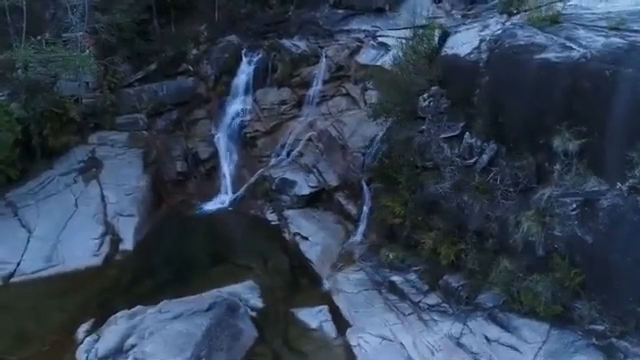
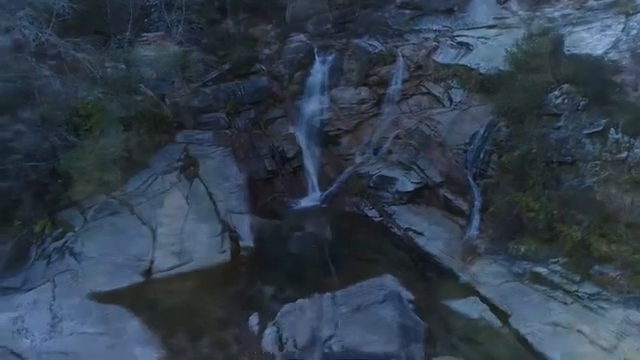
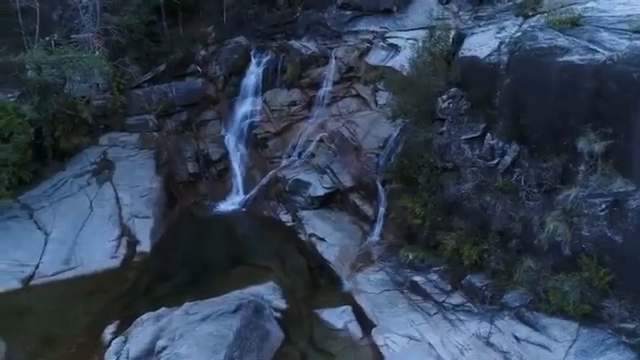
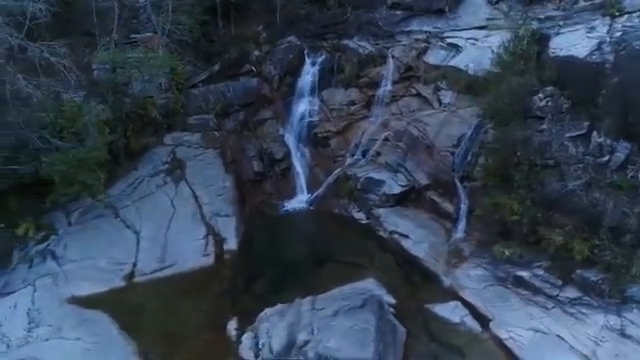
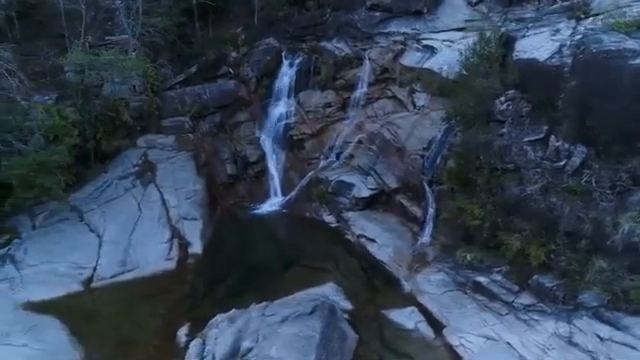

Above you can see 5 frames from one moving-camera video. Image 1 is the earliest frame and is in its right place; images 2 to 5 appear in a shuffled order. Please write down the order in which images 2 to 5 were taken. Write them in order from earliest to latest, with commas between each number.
3, 5, 4, 2
